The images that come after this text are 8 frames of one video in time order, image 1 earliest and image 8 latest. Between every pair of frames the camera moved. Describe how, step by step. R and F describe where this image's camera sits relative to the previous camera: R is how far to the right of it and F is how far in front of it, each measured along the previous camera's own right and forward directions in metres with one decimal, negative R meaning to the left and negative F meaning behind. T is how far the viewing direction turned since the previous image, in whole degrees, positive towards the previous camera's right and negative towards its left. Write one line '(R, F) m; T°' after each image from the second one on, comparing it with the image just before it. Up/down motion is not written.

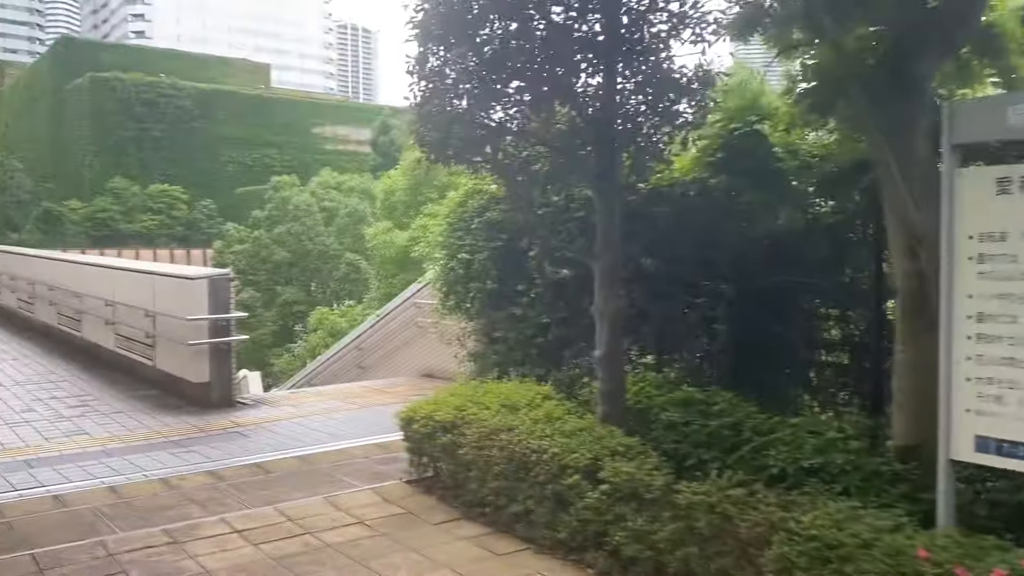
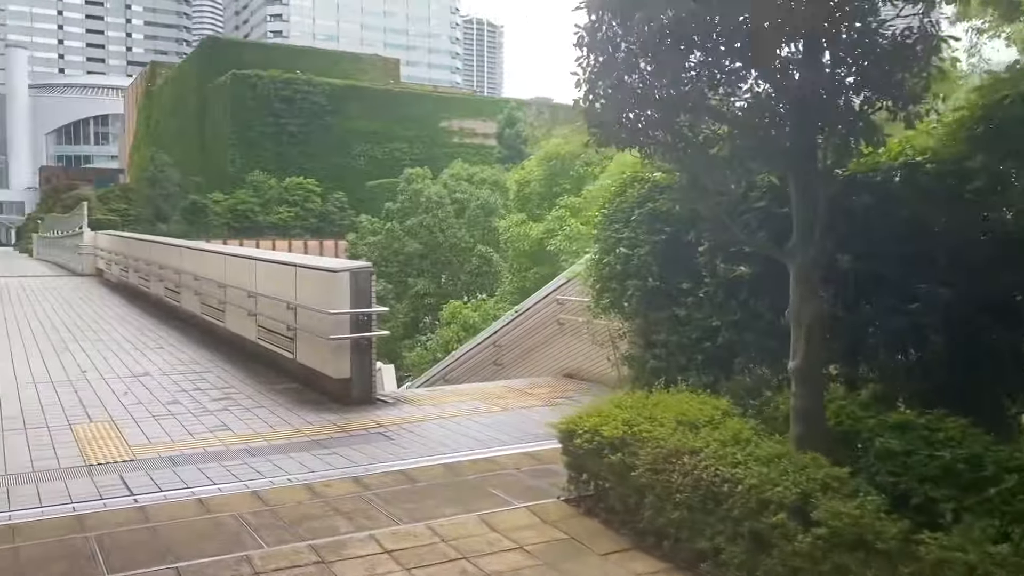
(-0.3, +0.5) m; -8°
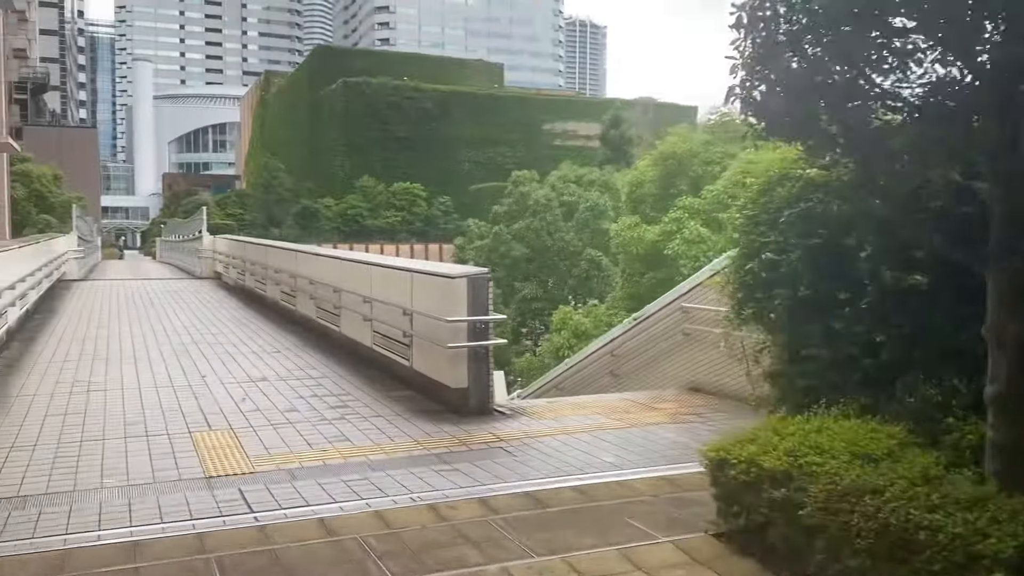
(-0.2, +0.4) m; -7°
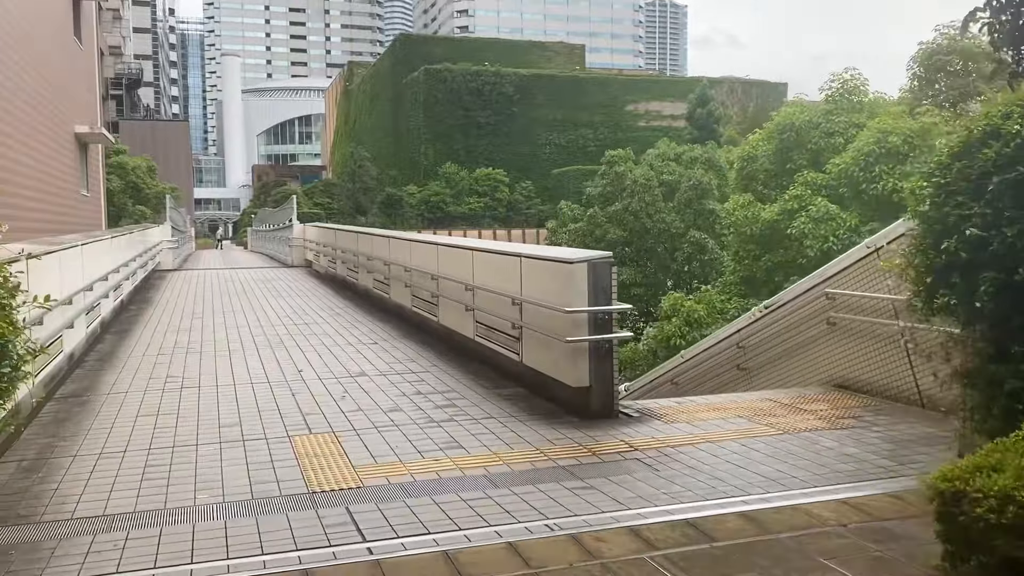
(-0.4, +0.8) m; -5°
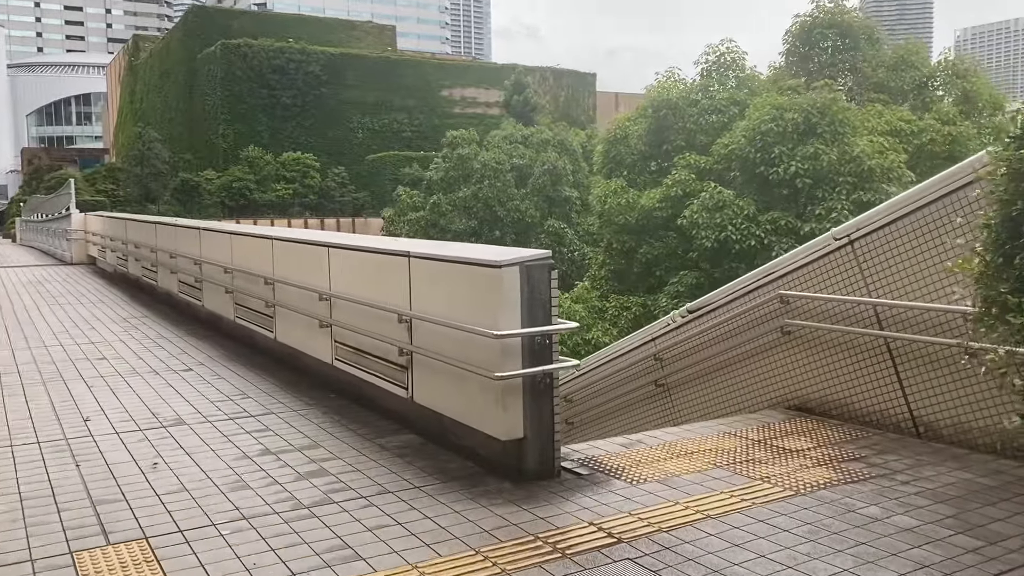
(-0.5, +2.0) m; +12°
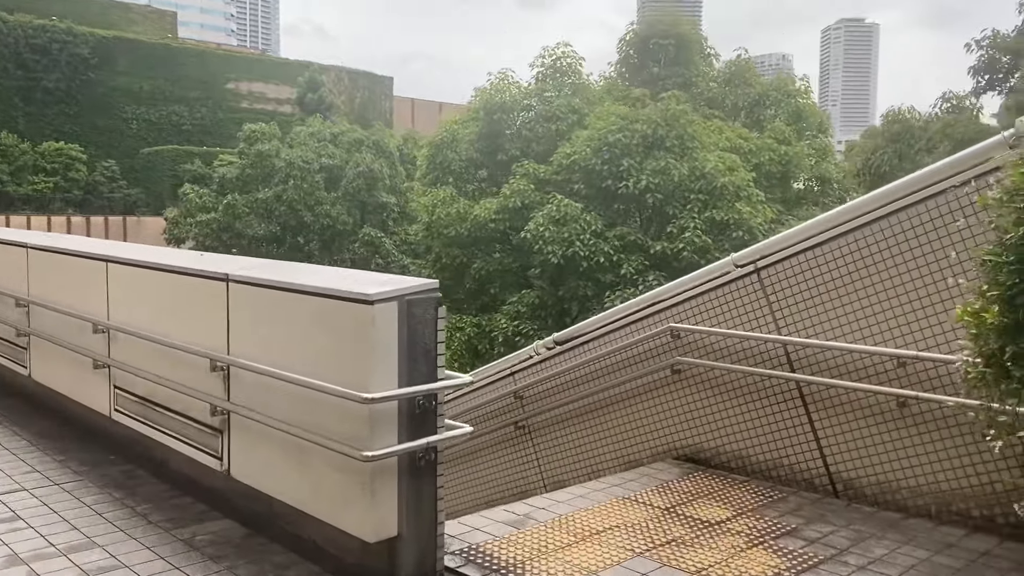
(-0.3, +1.3) m; +14°
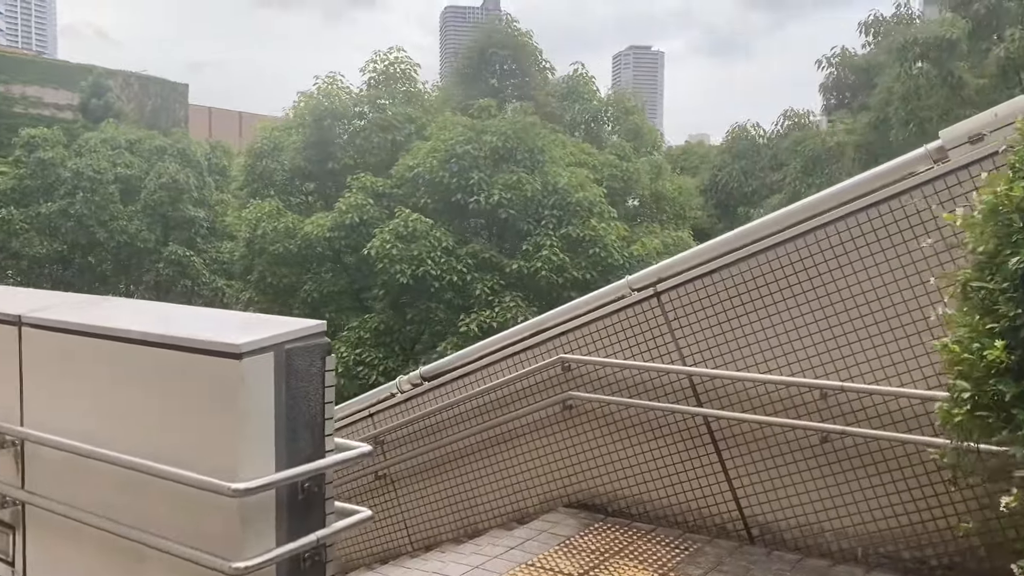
(-0.3, +0.8) m; +12°
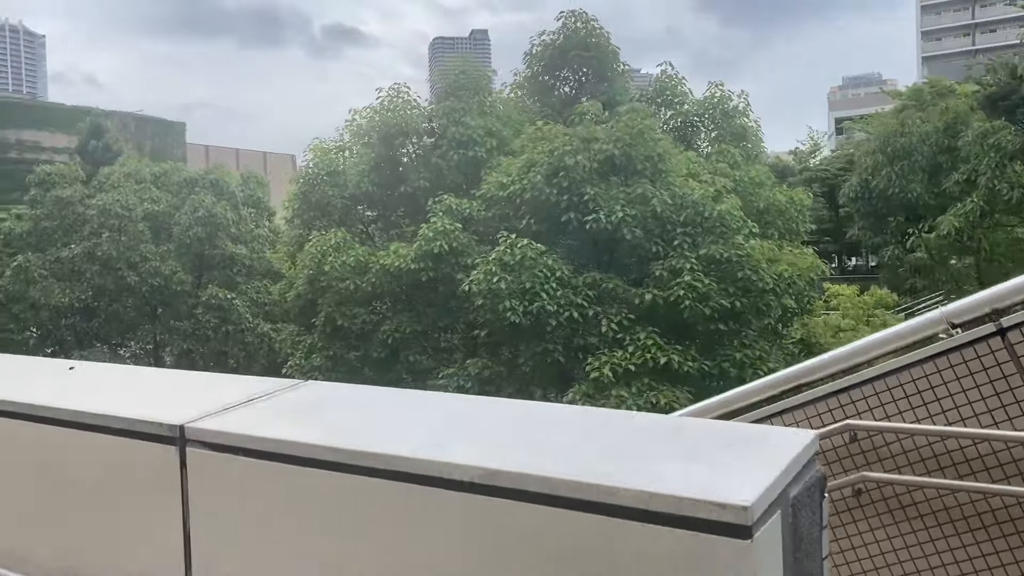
(-1.1, +1.4) m; 0°
